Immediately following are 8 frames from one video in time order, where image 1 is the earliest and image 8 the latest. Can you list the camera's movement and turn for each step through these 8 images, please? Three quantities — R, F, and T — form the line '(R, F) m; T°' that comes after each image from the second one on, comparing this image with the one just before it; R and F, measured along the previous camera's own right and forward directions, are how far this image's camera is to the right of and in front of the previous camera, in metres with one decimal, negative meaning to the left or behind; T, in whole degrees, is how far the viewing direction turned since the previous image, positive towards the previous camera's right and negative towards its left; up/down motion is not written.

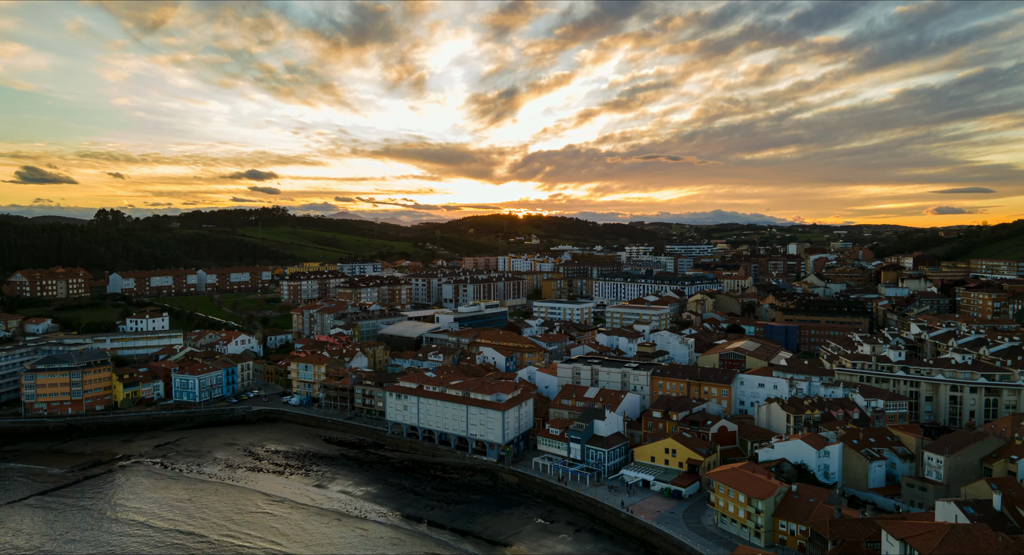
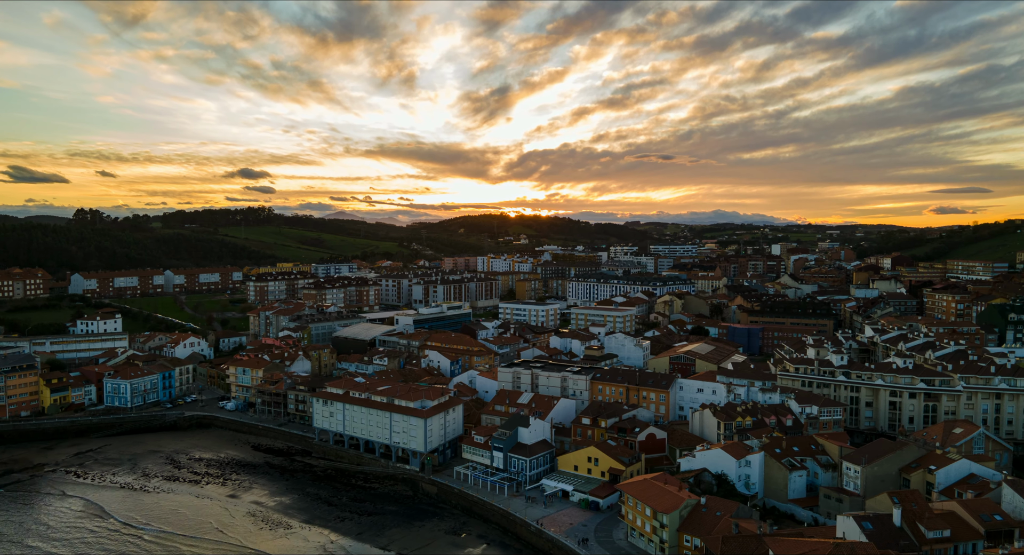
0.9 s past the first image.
(+3.0, +1.0) m; +1°
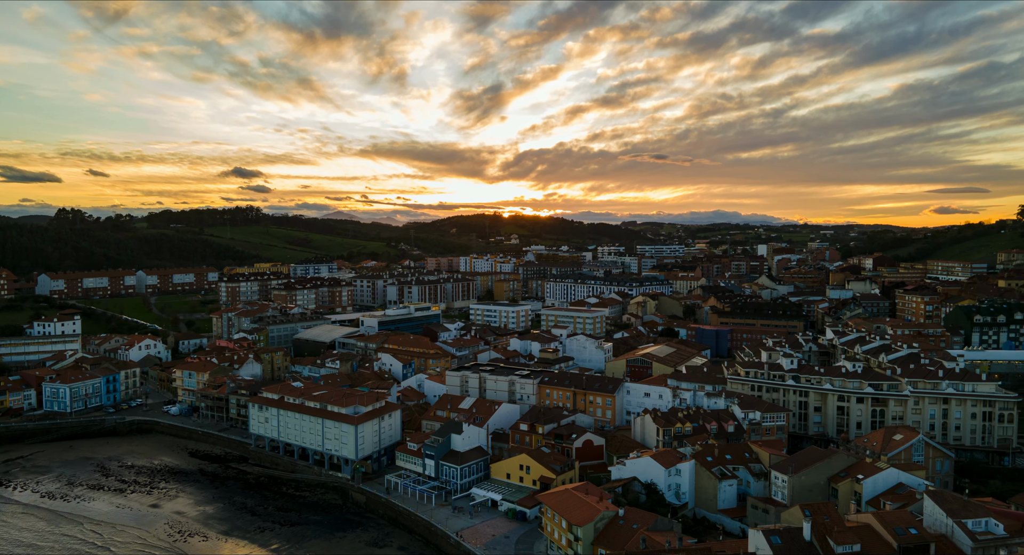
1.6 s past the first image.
(+2.5, +0.9) m; 0°
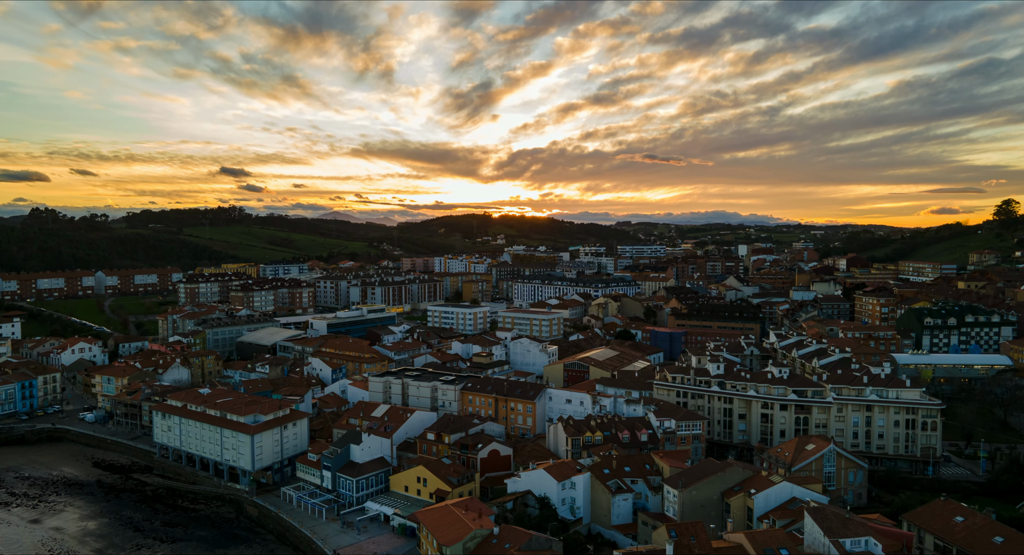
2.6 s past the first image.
(+3.5, +1.2) m; +1°
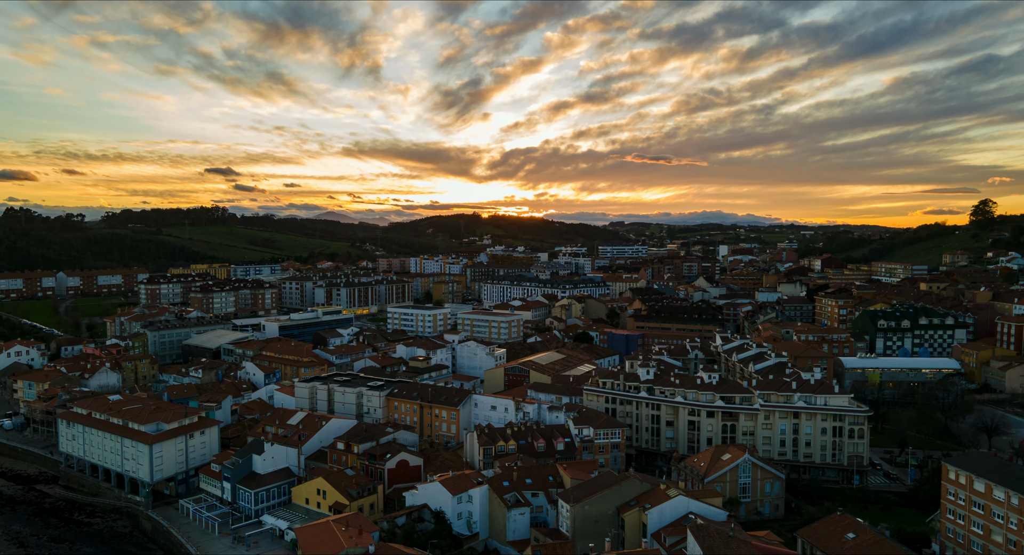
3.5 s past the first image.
(+3.1, +1.1) m; +1°
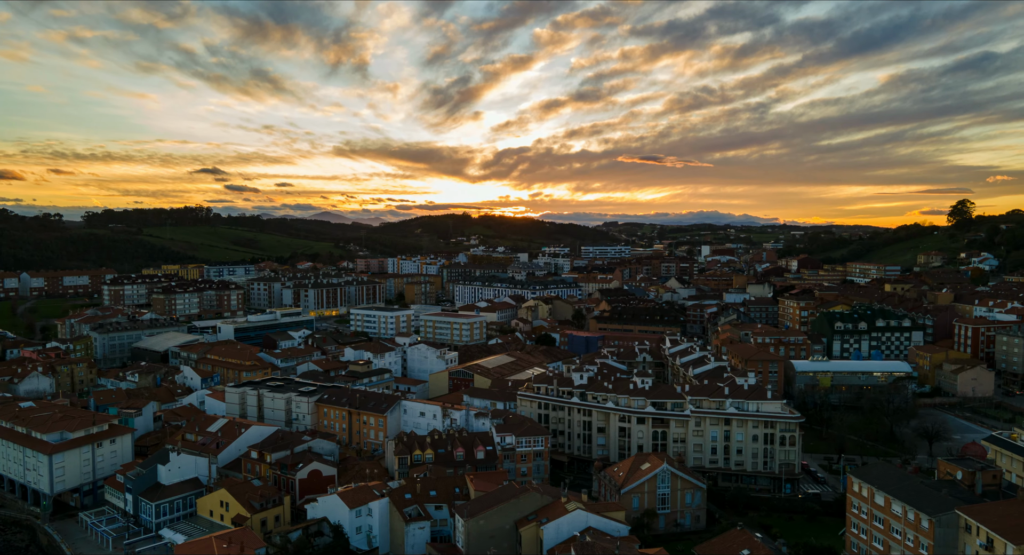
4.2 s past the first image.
(+2.8, +0.9) m; +1°
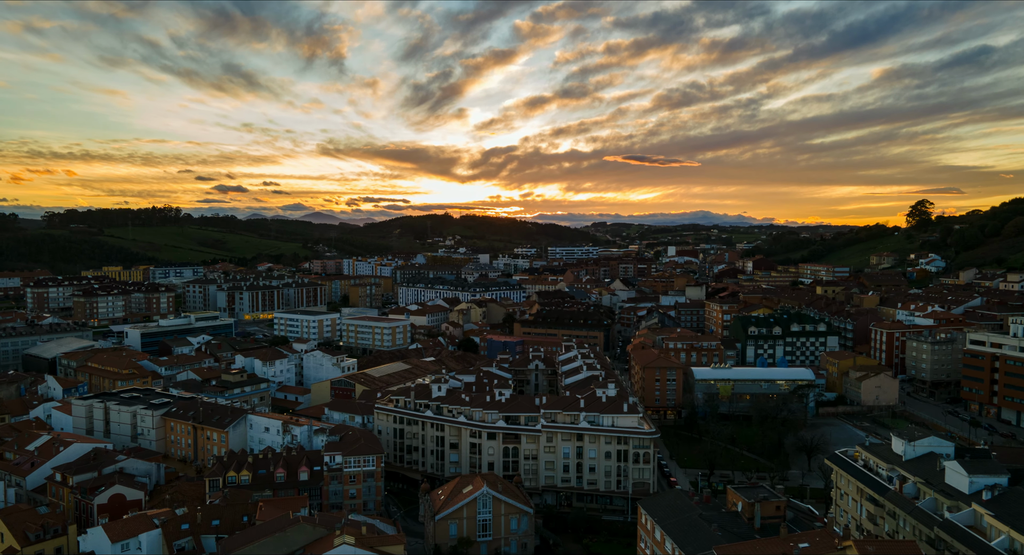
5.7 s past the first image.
(+5.6, +2.0) m; +1°
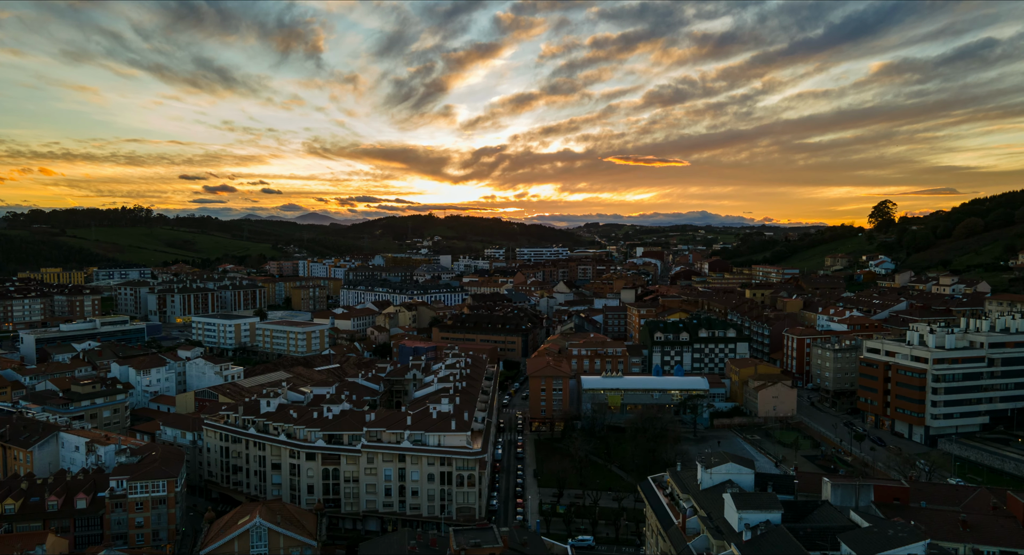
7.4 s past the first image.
(+6.0, +2.3) m; +1°
